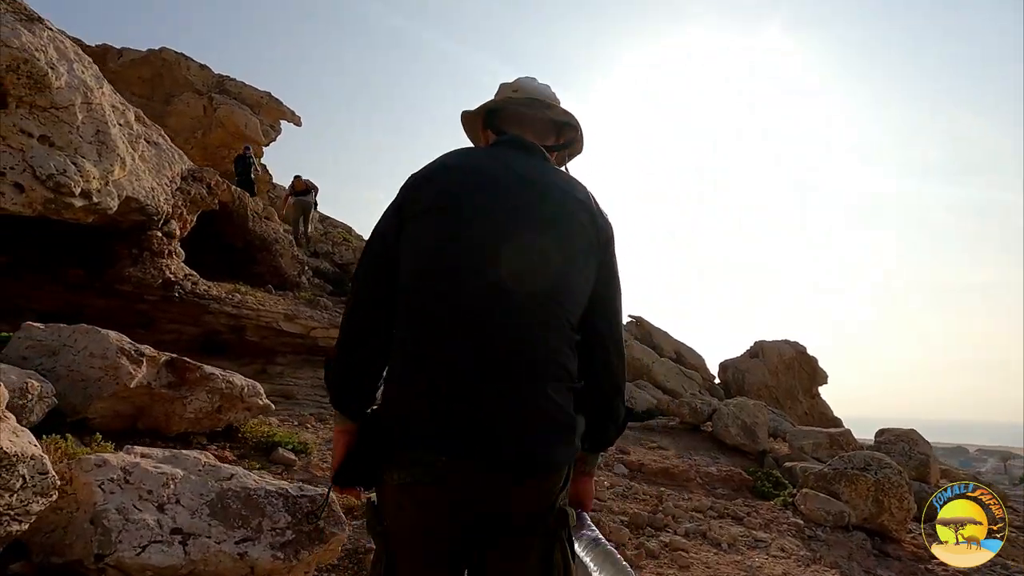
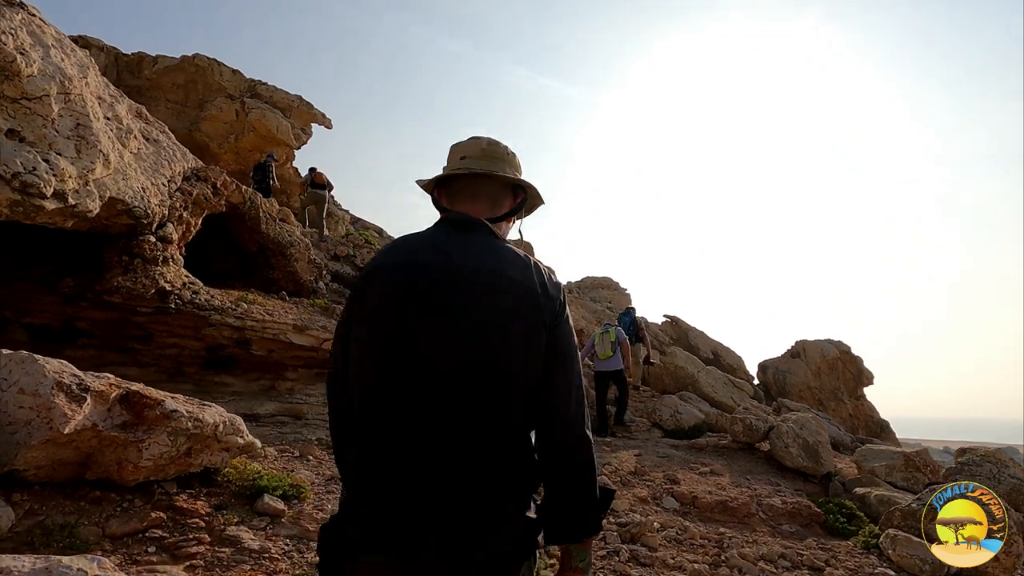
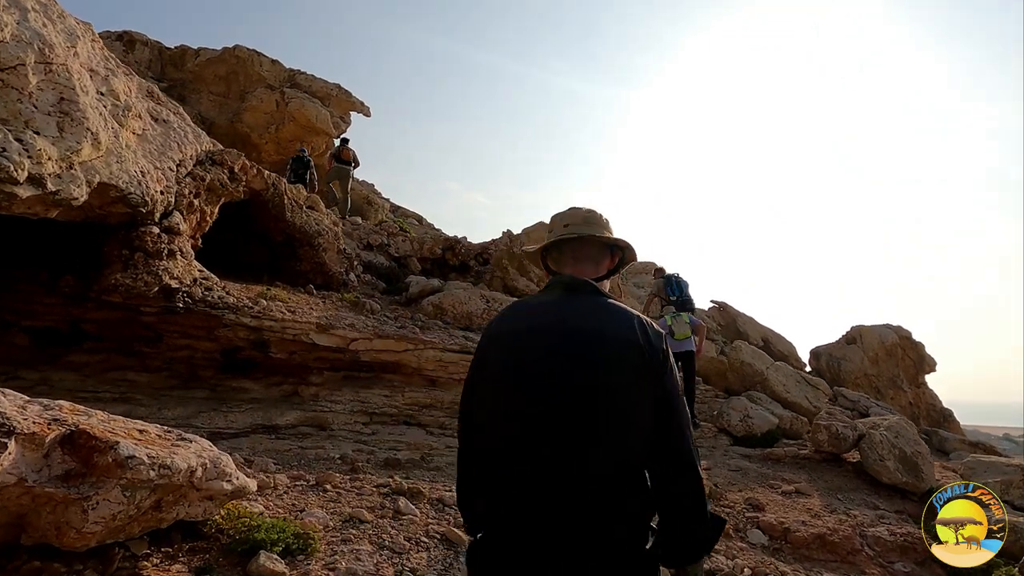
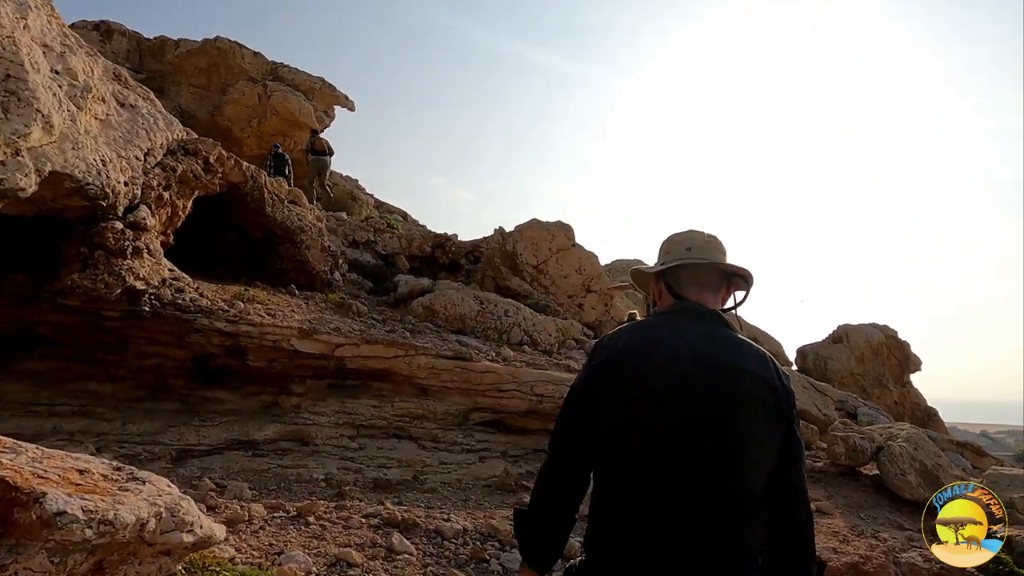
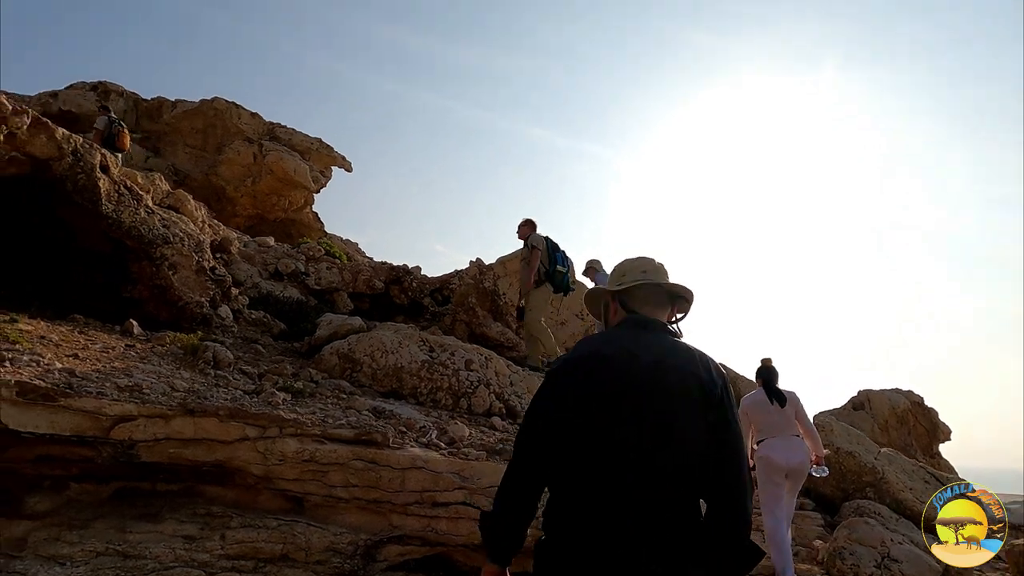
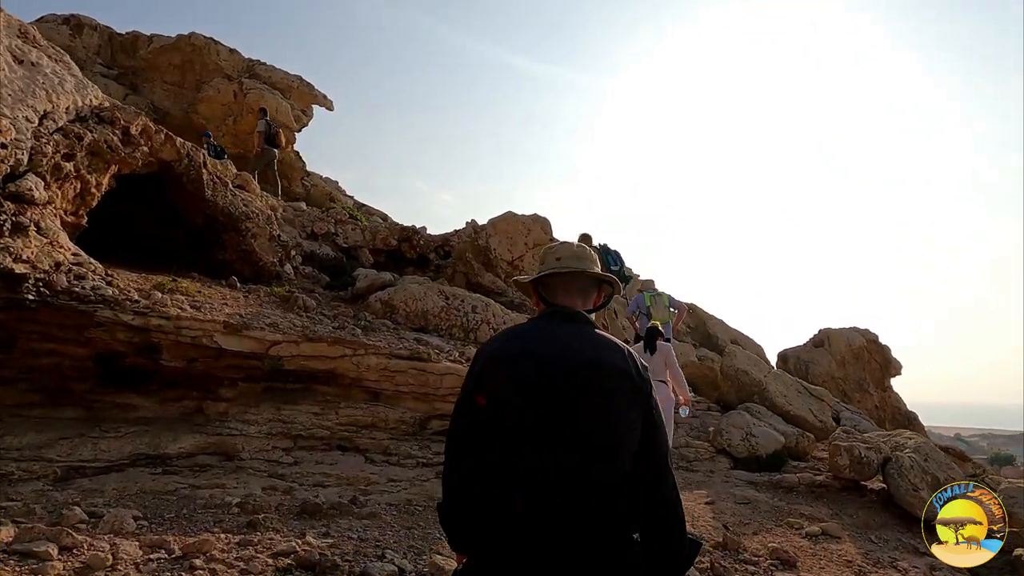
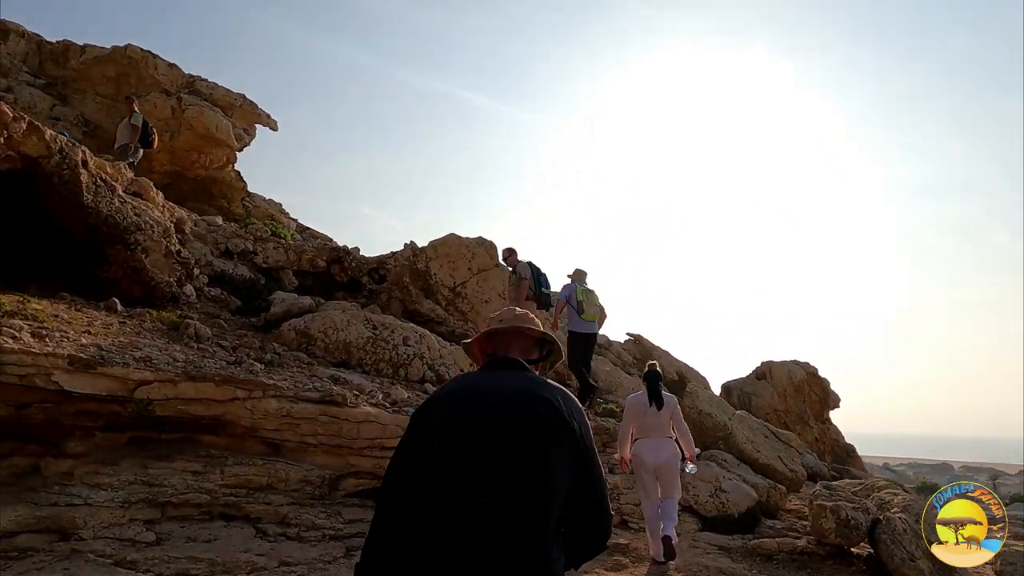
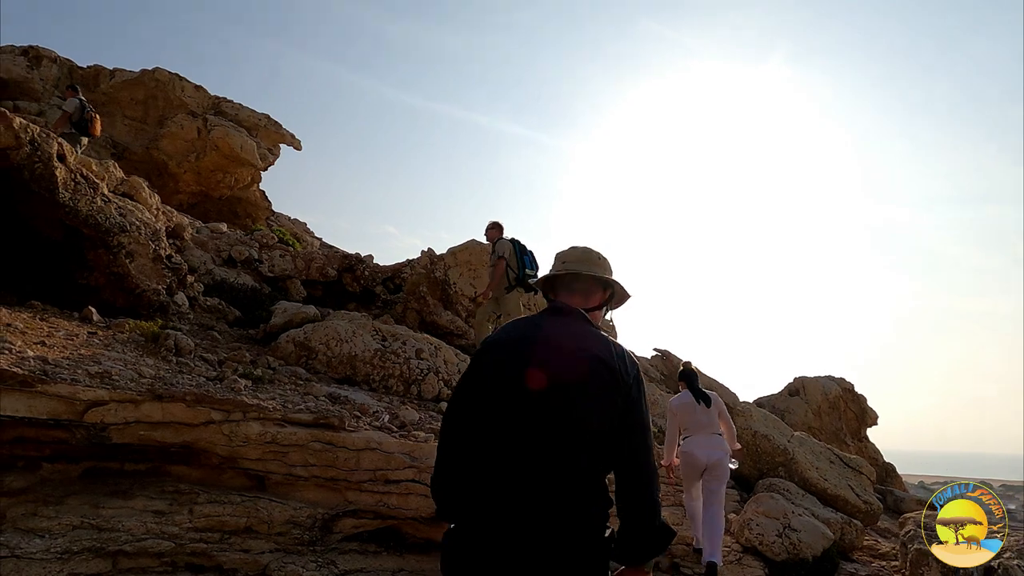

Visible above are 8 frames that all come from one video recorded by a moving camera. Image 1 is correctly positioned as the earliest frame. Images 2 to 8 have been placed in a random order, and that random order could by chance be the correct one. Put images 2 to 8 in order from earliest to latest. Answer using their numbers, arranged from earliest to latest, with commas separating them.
2, 3, 4, 6, 7, 8, 5
